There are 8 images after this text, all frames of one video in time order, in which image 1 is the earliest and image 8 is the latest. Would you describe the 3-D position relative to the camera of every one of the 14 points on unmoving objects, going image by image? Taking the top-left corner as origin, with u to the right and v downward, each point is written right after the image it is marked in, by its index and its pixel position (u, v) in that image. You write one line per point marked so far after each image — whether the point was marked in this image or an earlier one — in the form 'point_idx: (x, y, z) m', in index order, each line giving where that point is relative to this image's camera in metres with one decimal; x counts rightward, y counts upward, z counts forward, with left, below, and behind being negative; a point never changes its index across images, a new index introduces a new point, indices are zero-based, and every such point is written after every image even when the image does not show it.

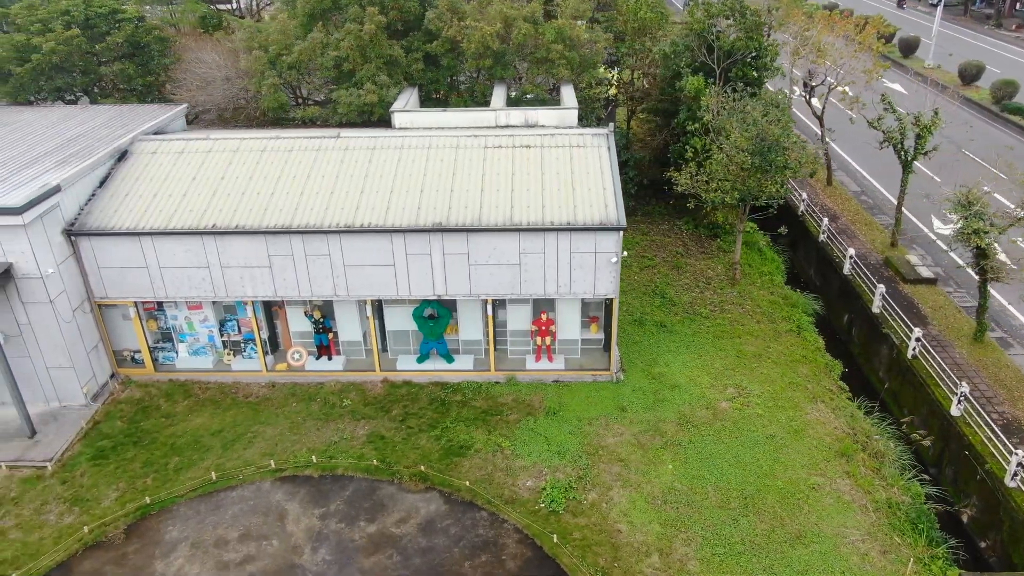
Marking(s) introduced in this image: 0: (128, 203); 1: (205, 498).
0: (-5.6, +1.2, +15.1) m
1: (-3.9, -2.7, +13.1) m
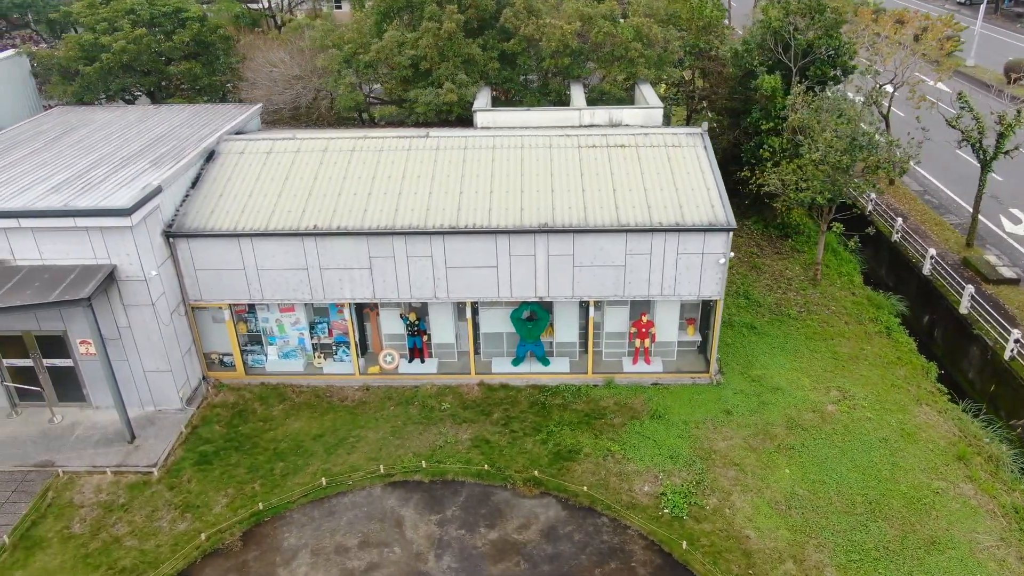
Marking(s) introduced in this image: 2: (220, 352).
0: (-4.2, +1.2, +14.9) m
1: (-2.4, -2.7, +12.9) m
2: (-4.4, -1.0, +15.7) m
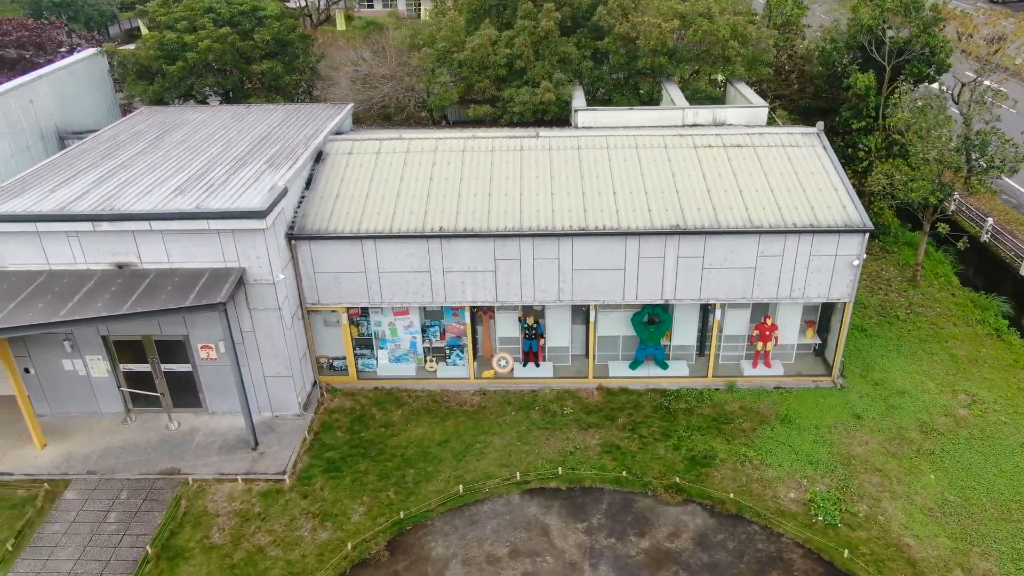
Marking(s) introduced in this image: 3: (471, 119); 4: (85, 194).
0: (-2.4, +1.2, +14.6) m
1: (-0.7, -2.7, +12.6) m
2: (-2.7, -1.0, +15.5) m
3: (-0.7, +3.1, +19.1) m
4: (-5.6, +1.2, +13.5) m
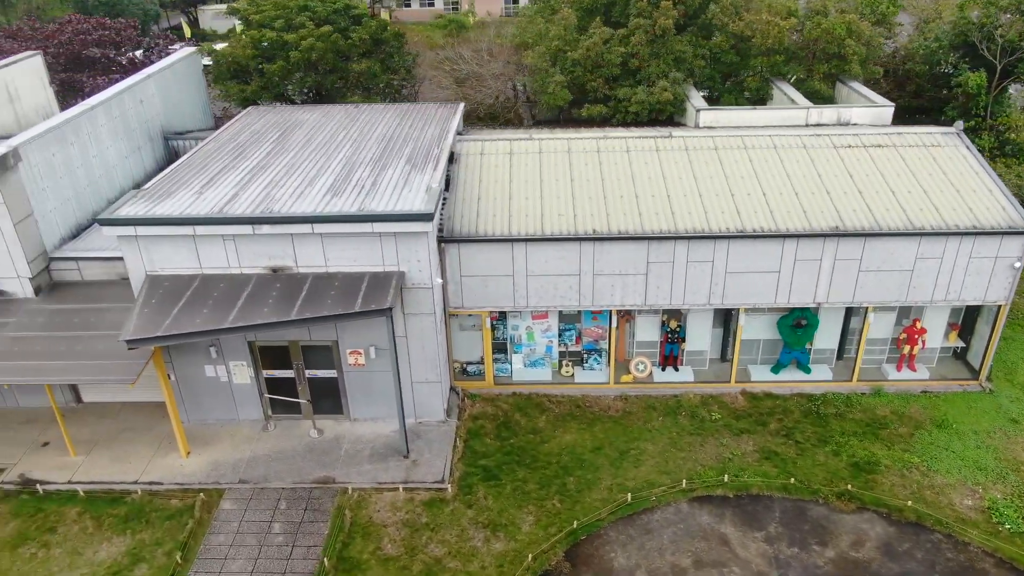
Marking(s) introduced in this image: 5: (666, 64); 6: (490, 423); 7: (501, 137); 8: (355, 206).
0: (-0.4, +1.1, +14.3) m
1: (+1.4, -2.8, +12.4) m
2: (-0.6, -1.1, +15.2) m
3: (+1.3, +3.1, +18.9) m
4: (-3.5, +1.2, +13.2) m
5: (+2.7, +3.9, +18.1) m
6: (-0.3, -1.9, +14.3) m
7: (-0.2, +2.3, +15.9) m
8: (-1.9, +1.0, +12.7) m
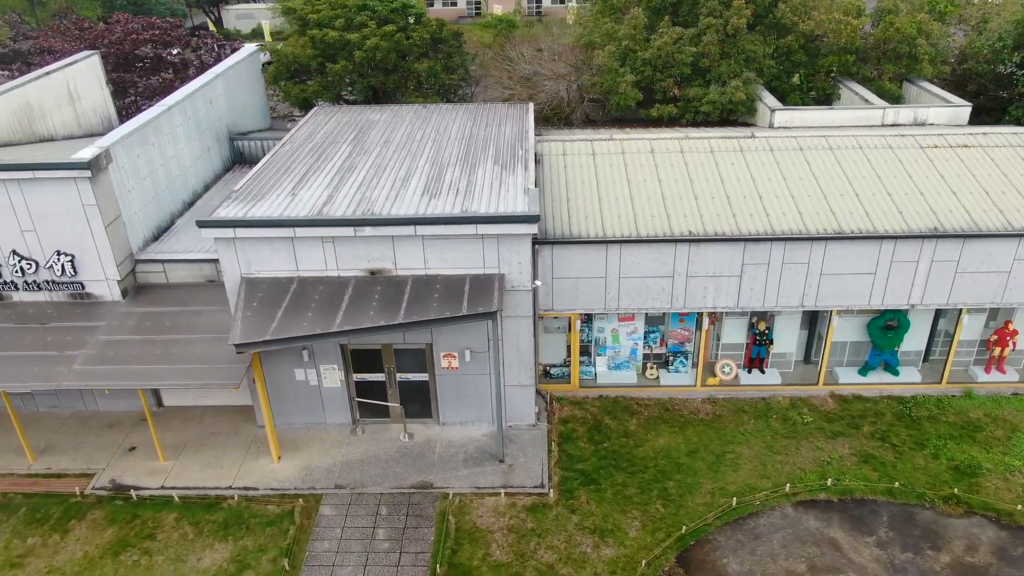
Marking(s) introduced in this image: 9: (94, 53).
0: (+0.8, +1.1, +14.1) m
1: (+2.7, -2.8, +12.2) m
2: (+0.6, -1.1, +15.0) m
3: (+2.5, +3.1, +18.7) m
4: (-2.3, +1.1, +13.1) m
5: (+3.9, +3.9, +17.9) m
6: (+0.9, -1.9, +14.1) m
7: (+1.1, +2.3, +15.7) m
8: (-0.7, +1.0, +12.5) m
9: (-8.1, +4.5, +19.9) m
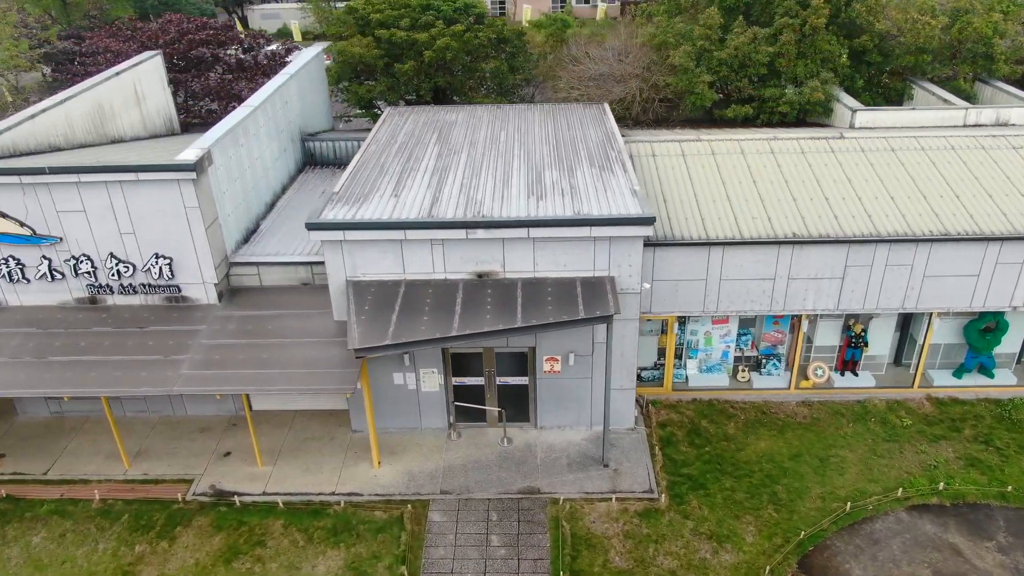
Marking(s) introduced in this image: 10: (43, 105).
0: (+2.2, +1.0, +14.0) m
1: (+4.0, -2.9, +12.1) m
2: (+1.9, -1.1, +14.9) m
3: (+3.8, +3.0, +18.6) m
4: (-1.0, +1.1, +12.9) m
5: (+5.2, +3.9, +17.8) m
6: (+2.3, -1.9, +14.0) m
7: (+2.4, +2.3, +15.6) m
8: (+0.7, +0.9, +12.4) m
9: (-6.8, +4.5, +19.7) m
10: (-7.1, +2.8, +15.8) m
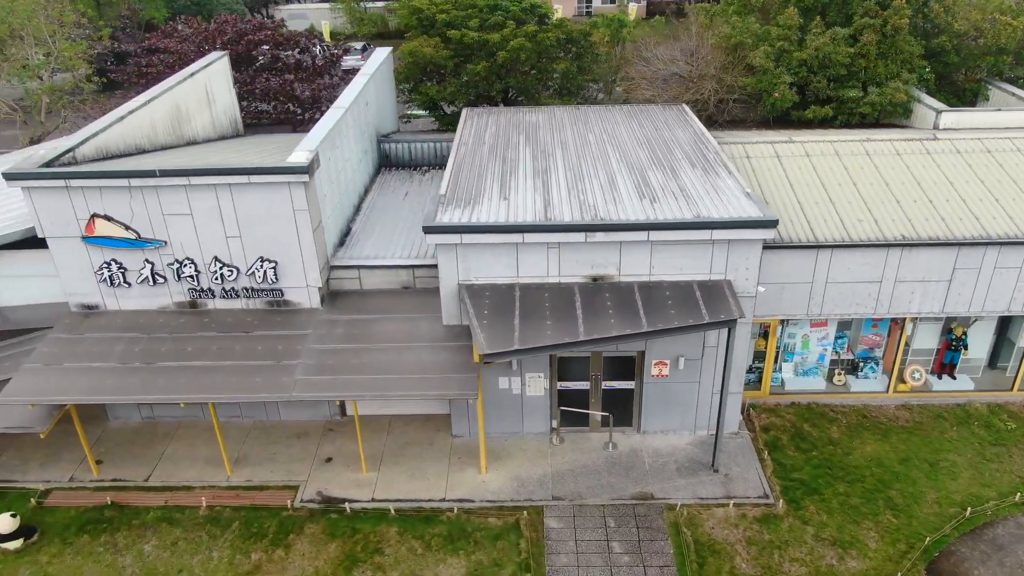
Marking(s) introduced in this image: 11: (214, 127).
0: (+3.5, +1.0, +13.9) m
1: (+5.4, -2.9, +12.0) m
2: (+3.3, -1.2, +14.7) m
3: (+5.1, +3.0, +18.5) m
4: (+0.4, +1.1, +12.8) m
5: (+6.5, +3.8, +17.7) m
6: (+3.6, -2.0, +13.9) m
7: (+3.7, +2.2, +15.5) m
8: (+2.0, +0.9, +12.2) m
9: (-5.4, +4.4, +19.5) m
10: (-5.8, +2.7, +15.6) m
11: (-5.4, +2.9, +18.8) m
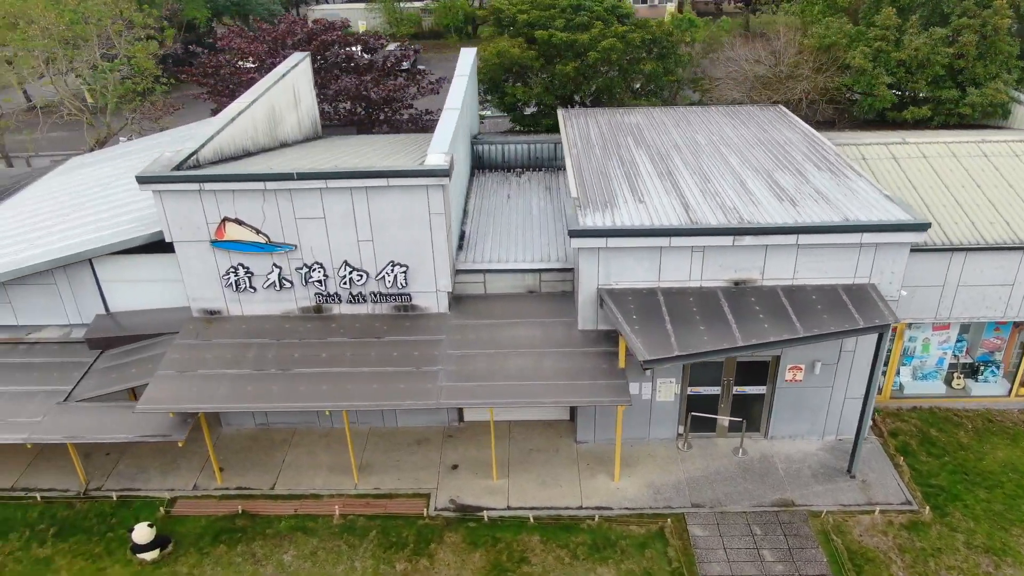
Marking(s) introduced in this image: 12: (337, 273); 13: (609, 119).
0: (+5.2, +1.0, +13.7) m
1: (+7.1, -2.9, +11.8) m
2: (+4.9, -1.2, +14.6) m
3: (+6.7, +3.0, +18.3) m
4: (+2.1, +1.0, +12.6) m
5: (+8.2, +3.8, +17.6) m
6: (+5.3, -2.0, +13.7) m
7: (+5.4, +2.2, +15.3) m
8: (+3.7, +0.9, +12.1) m
9: (-3.8, +4.4, +19.3) m
10: (-4.2, +2.7, +15.4) m
11: (-3.8, +2.9, +18.6) m
12: (-2.2, +0.2, +12.9) m
13: (+1.6, +2.7, +16.8) m
